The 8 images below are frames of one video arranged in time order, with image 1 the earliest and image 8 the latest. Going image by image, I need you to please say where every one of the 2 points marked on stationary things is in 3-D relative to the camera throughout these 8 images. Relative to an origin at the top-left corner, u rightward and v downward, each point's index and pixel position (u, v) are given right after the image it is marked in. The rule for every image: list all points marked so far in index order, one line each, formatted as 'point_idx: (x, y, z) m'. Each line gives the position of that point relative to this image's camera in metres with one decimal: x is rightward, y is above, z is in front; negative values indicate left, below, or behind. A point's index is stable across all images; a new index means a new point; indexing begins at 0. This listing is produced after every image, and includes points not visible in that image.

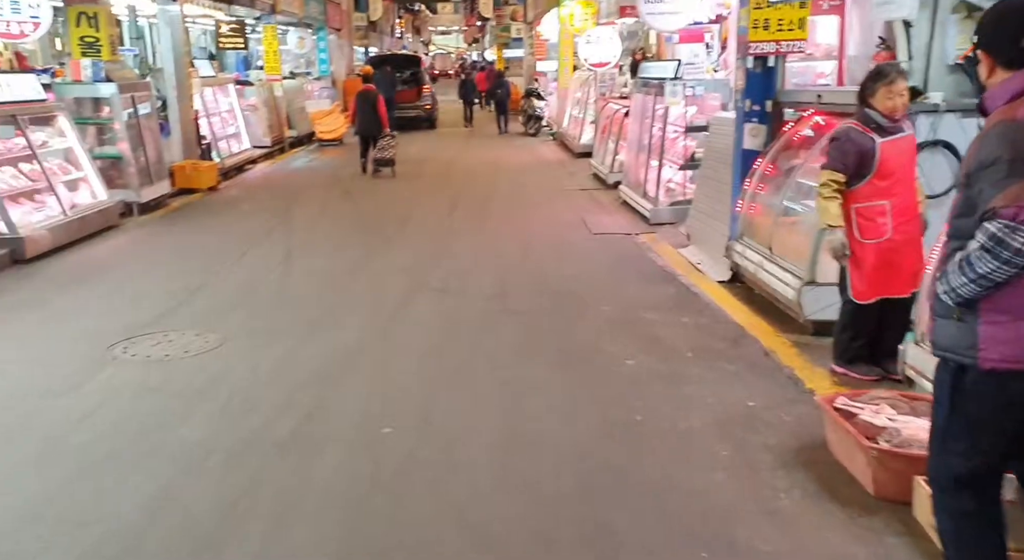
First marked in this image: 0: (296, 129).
0: (-4.8, +3.4, +19.4) m
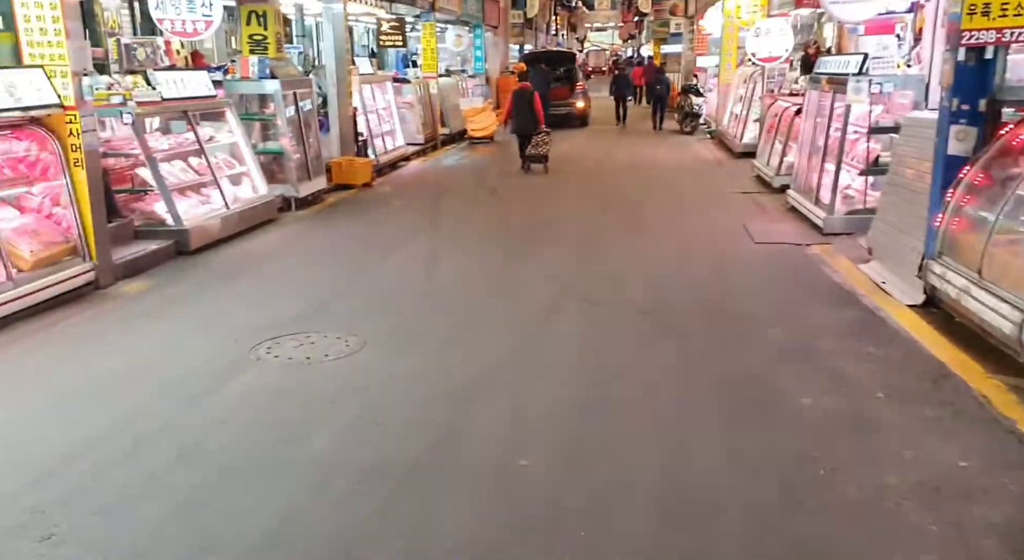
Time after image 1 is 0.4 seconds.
0: (-1.4, +3.5, +19.6) m
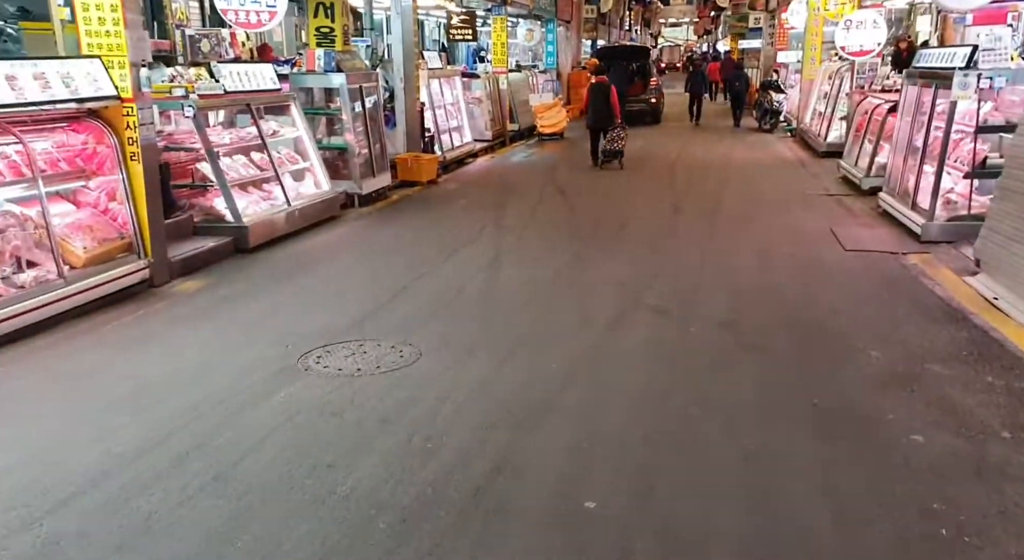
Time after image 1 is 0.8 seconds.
0: (+0.2, +3.5, +19.2) m
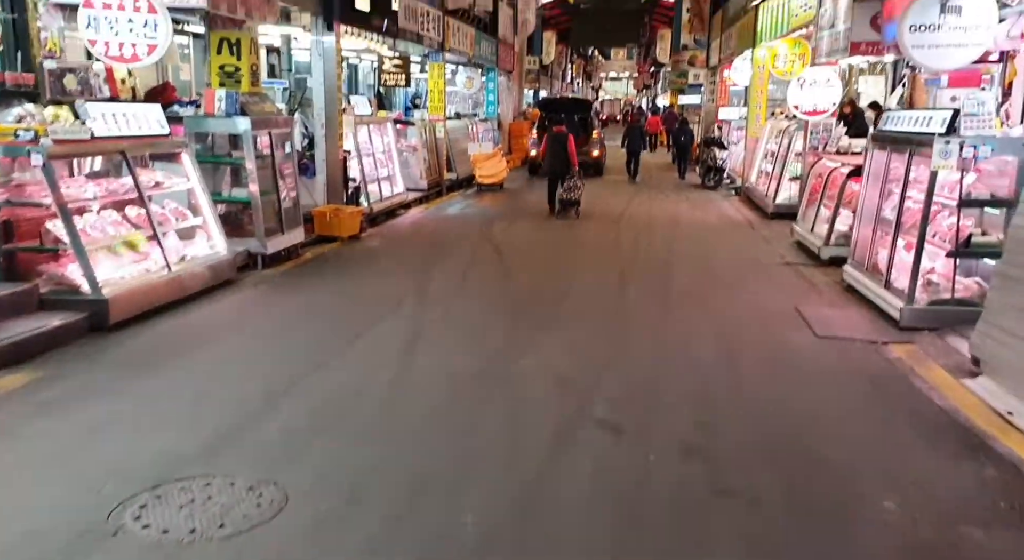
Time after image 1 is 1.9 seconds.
0: (-1.2, +2.2, +18.2) m
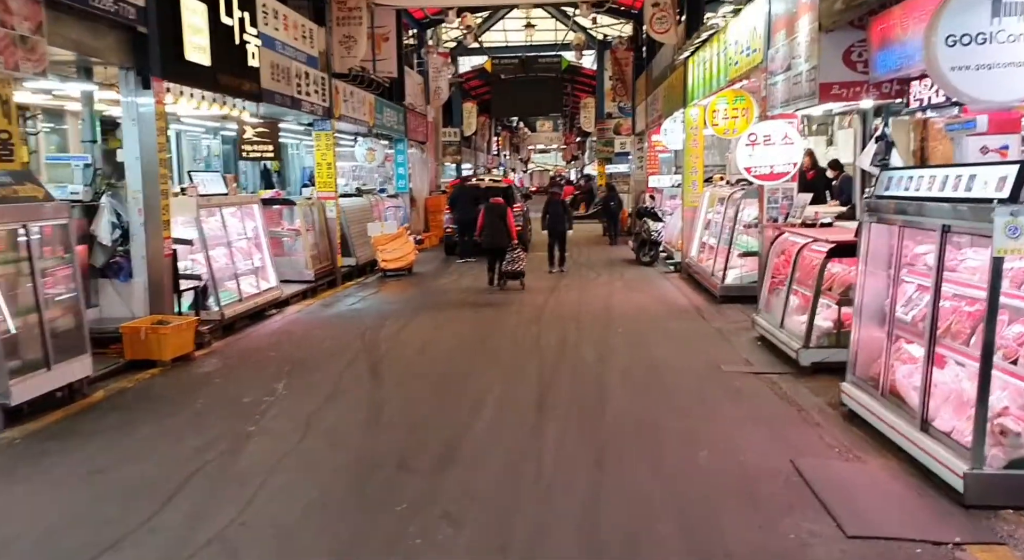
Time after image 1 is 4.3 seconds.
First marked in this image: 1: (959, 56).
0: (-2.9, +0.4, +15.5) m
1: (+2.4, +1.2, +4.6) m
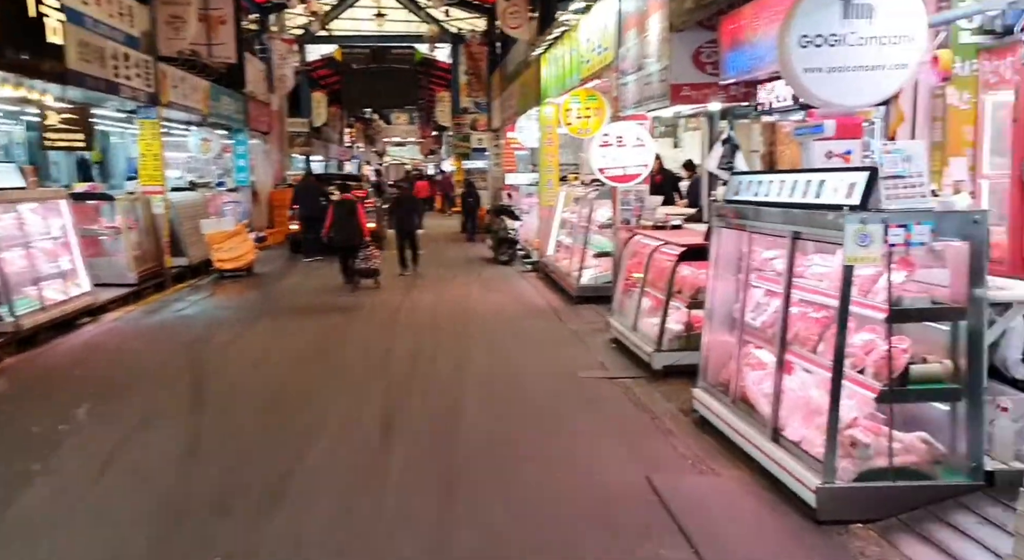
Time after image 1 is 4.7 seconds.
0: (-5.4, +0.4, +14.4) m
1: (+1.5, +1.1, +4.4) m
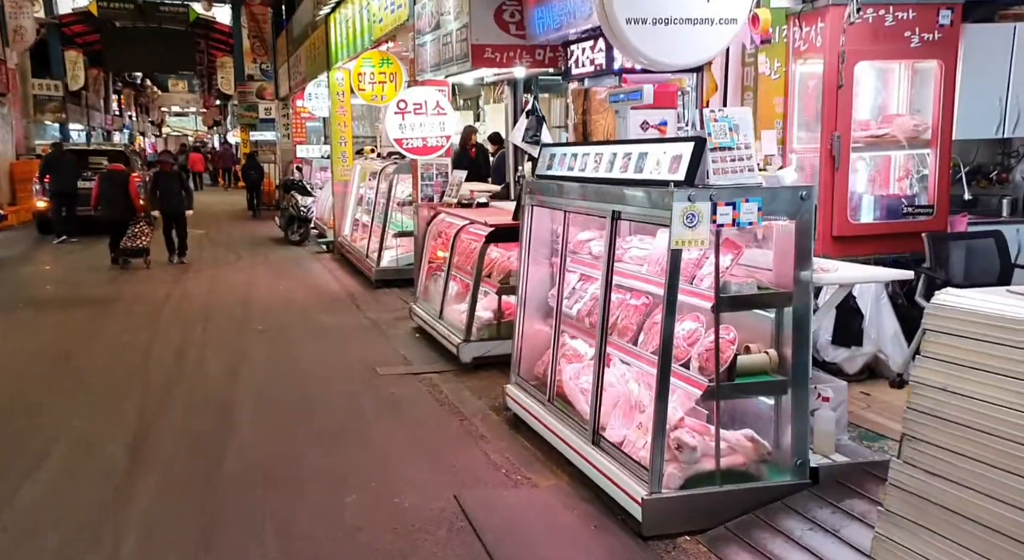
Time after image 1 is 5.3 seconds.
0: (-8.5, +0.5, +12.0) m
1: (+0.5, +1.2, +3.8) m
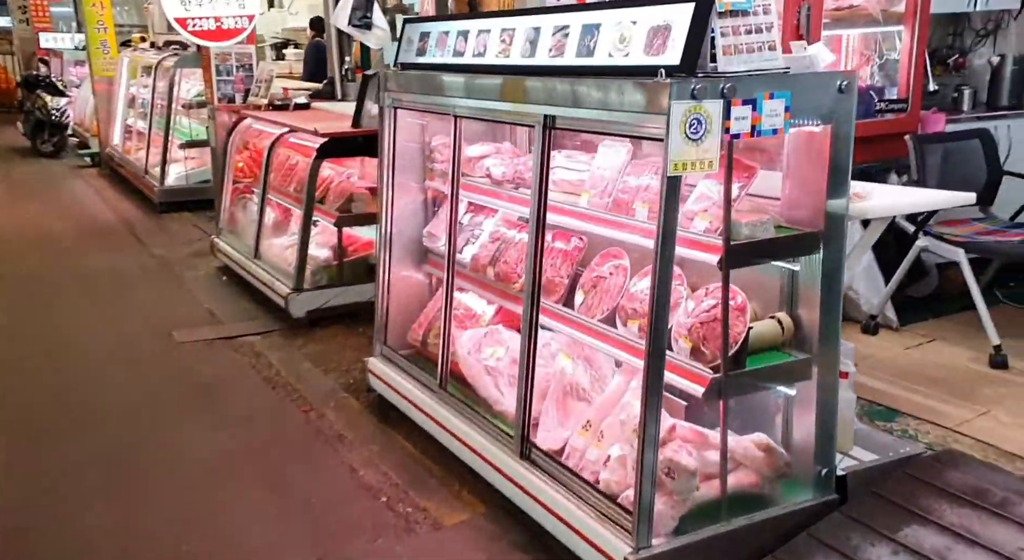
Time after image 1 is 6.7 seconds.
0: (-10.3, +1.0, +8.2) m
1: (+0.3, +1.3, +2.2) m
